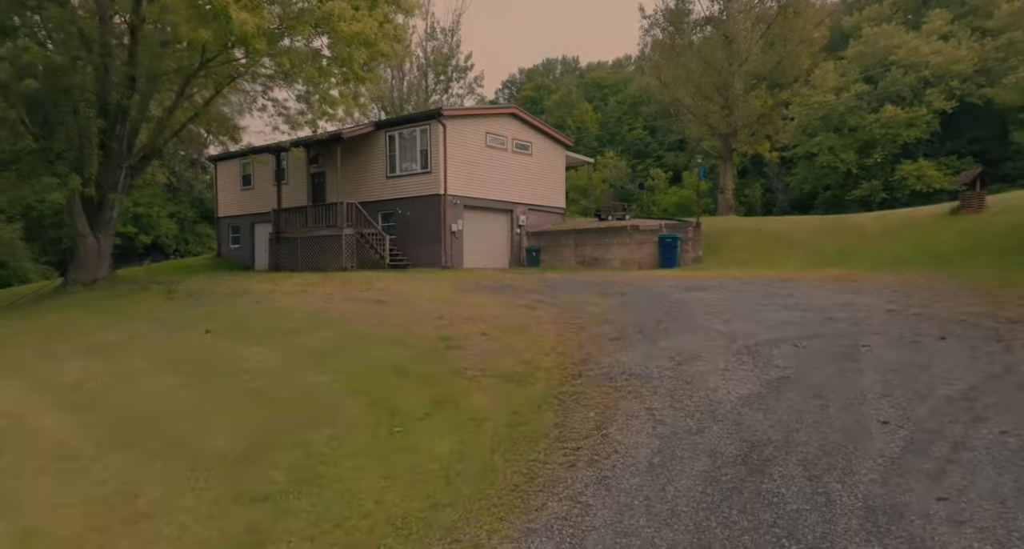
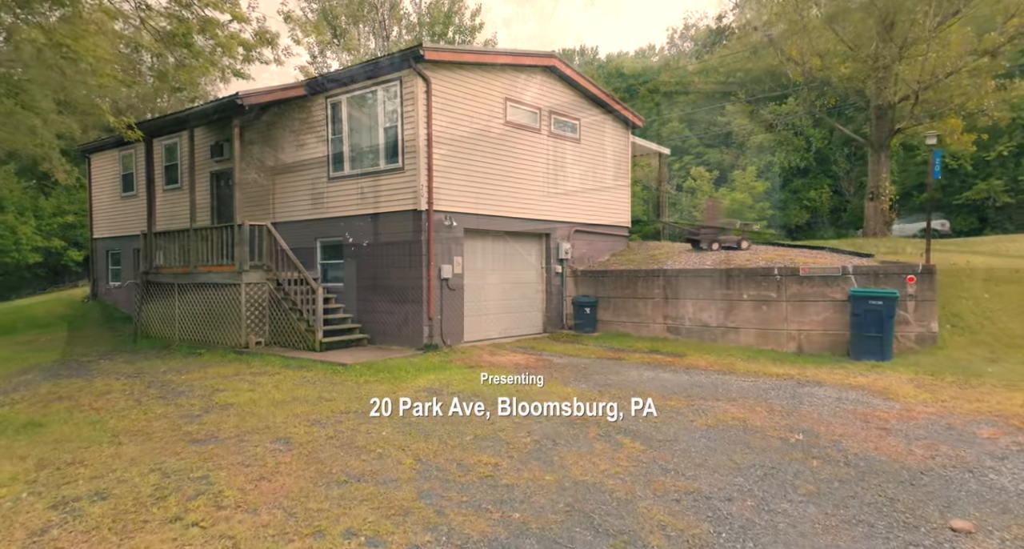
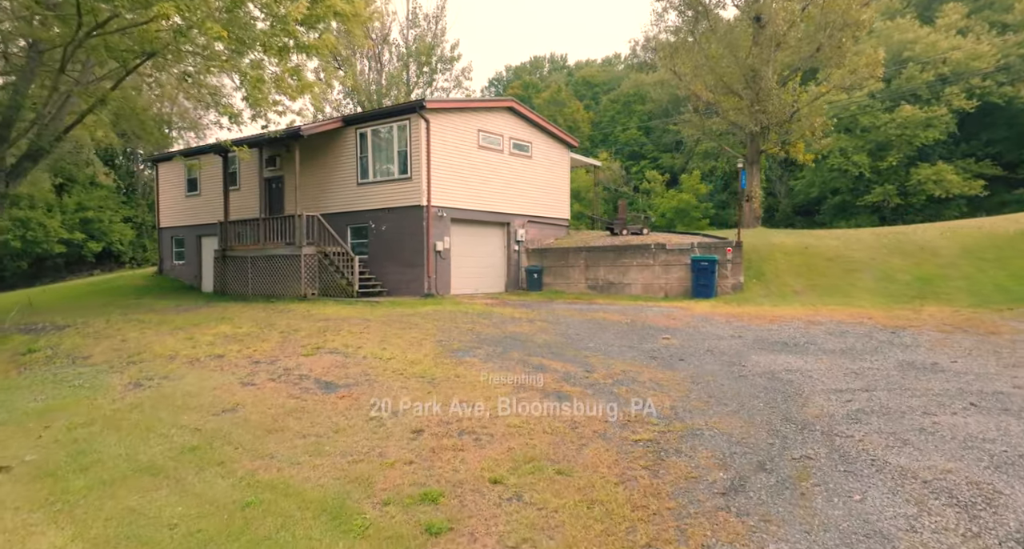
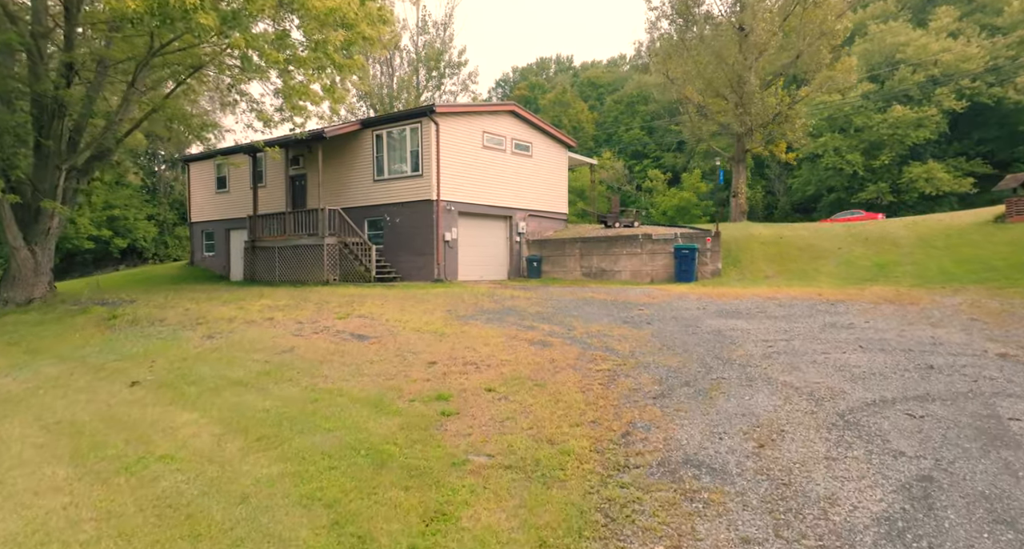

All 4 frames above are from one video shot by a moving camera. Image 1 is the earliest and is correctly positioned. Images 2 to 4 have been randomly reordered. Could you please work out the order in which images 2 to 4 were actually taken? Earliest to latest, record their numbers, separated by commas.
4, 3, 2
